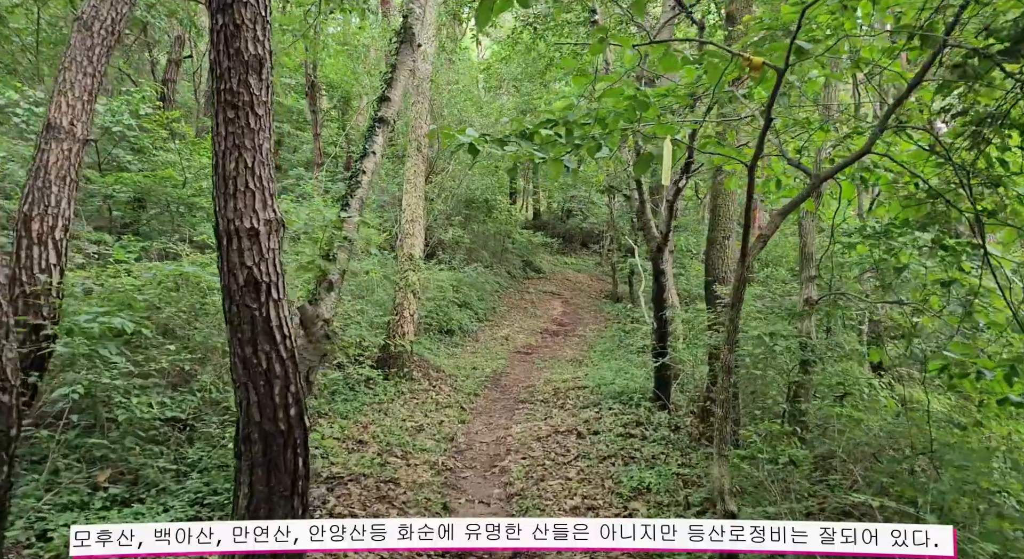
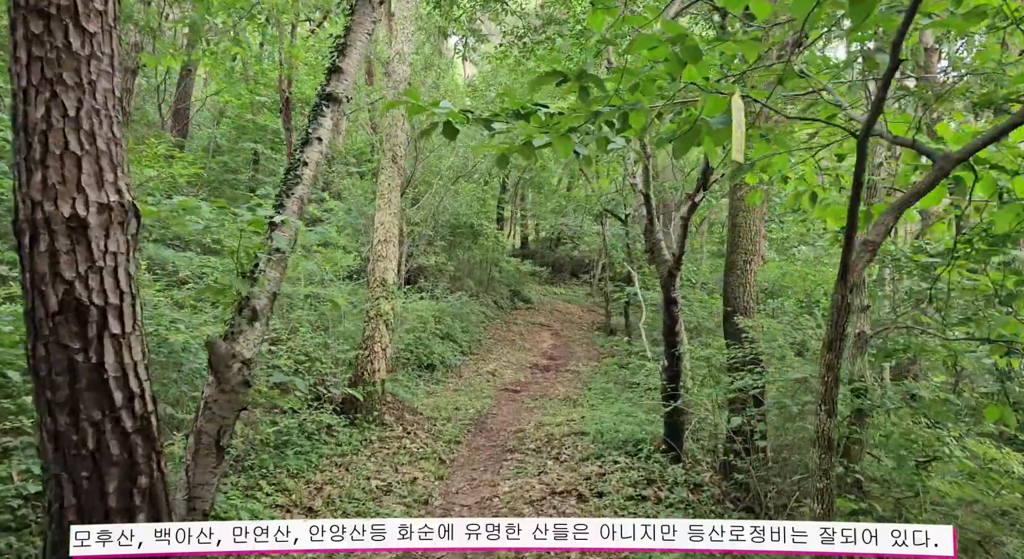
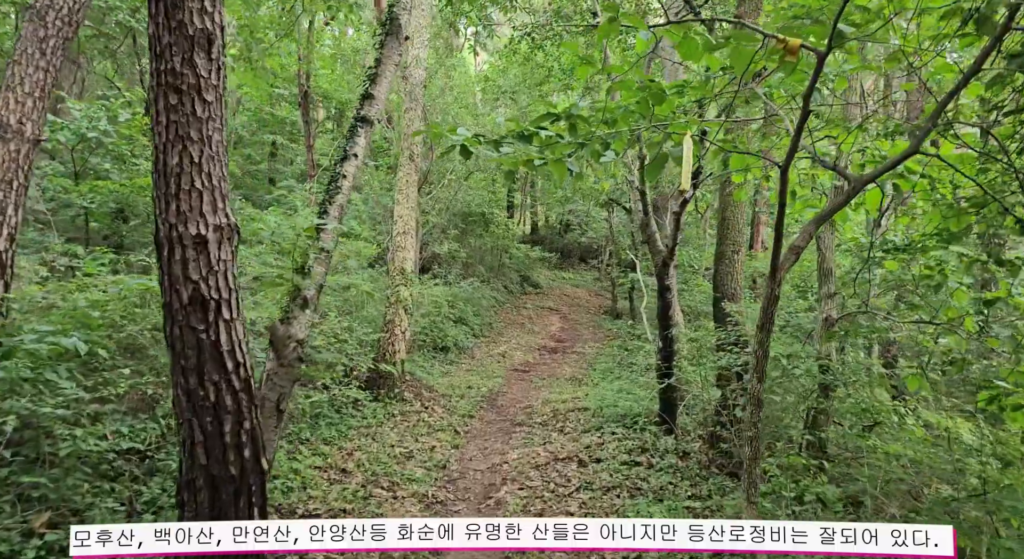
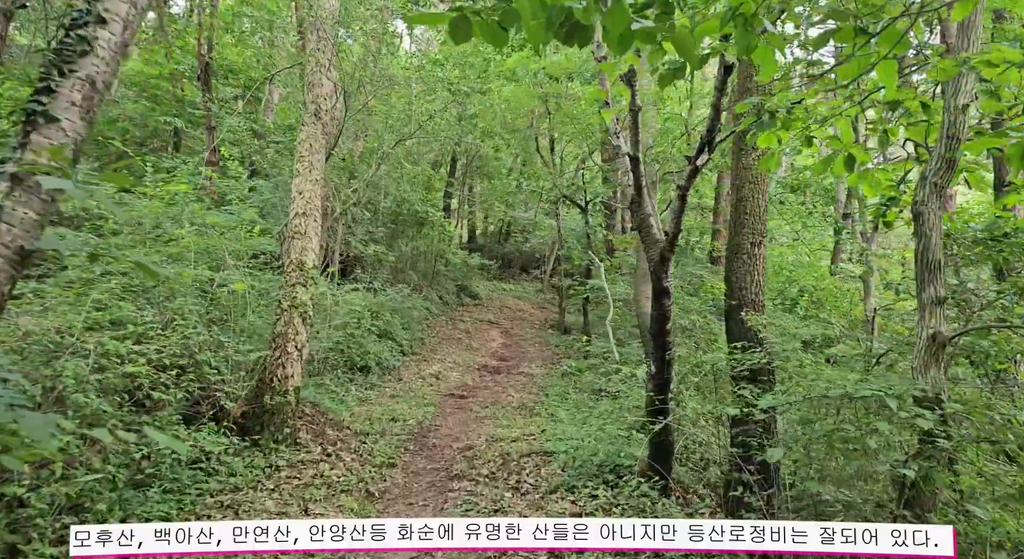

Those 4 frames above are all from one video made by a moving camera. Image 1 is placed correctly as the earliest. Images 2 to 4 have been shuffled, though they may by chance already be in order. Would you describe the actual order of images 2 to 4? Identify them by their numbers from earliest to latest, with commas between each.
3, 2, 4
